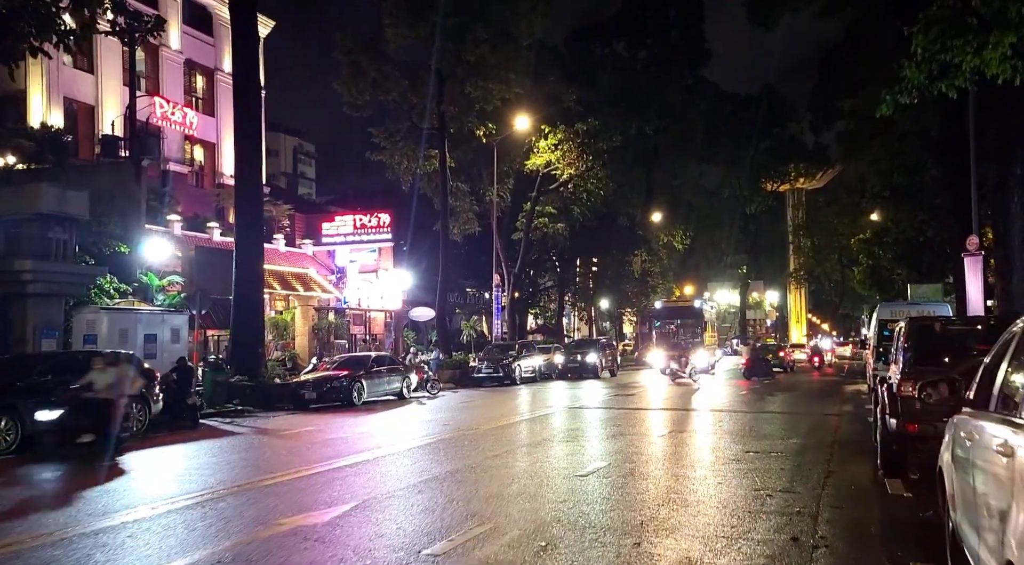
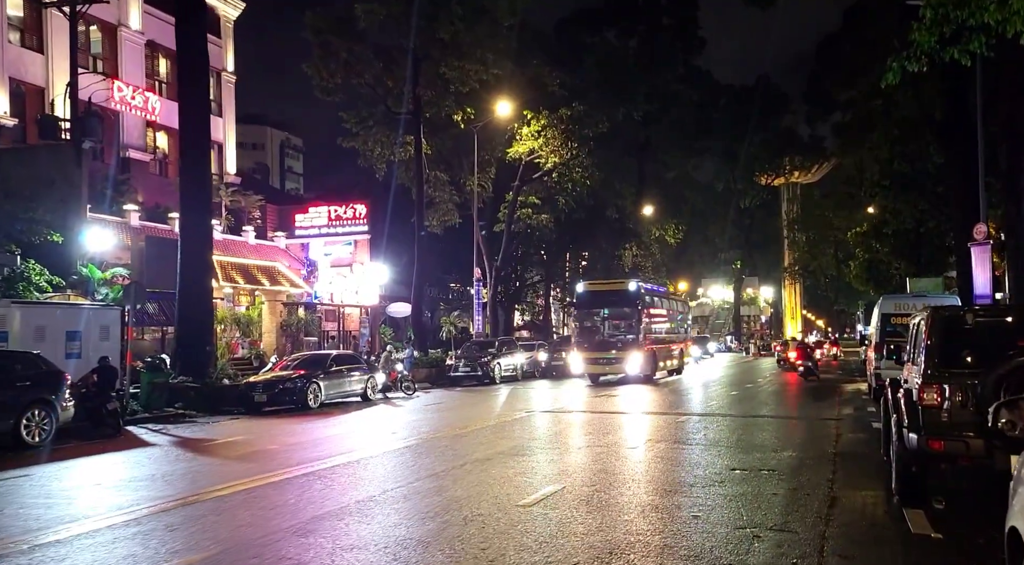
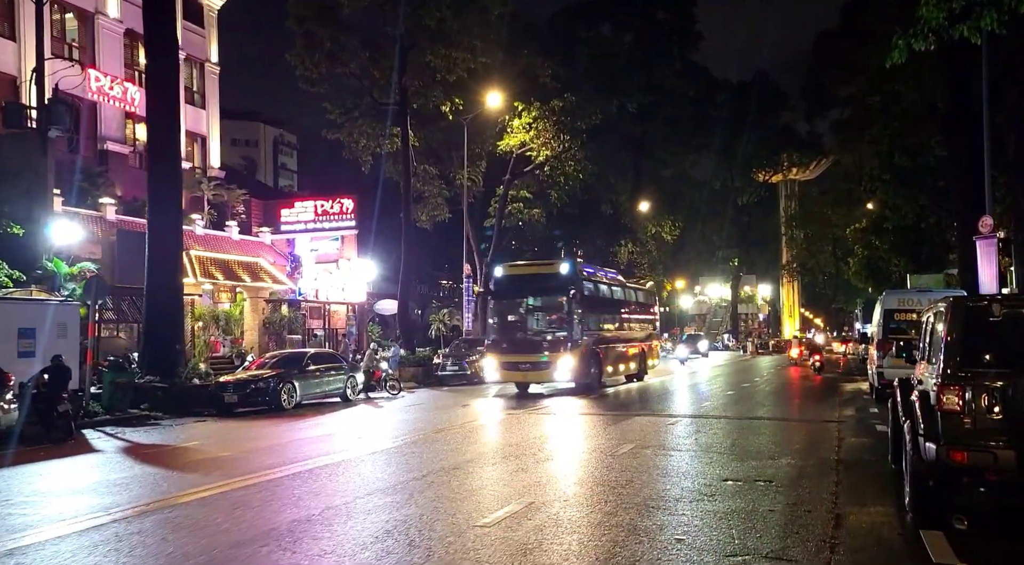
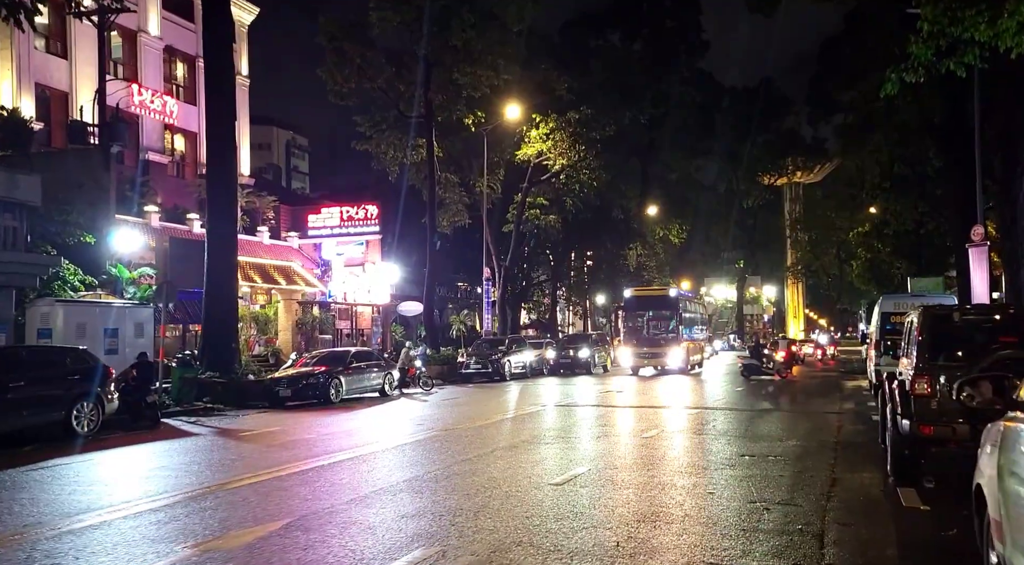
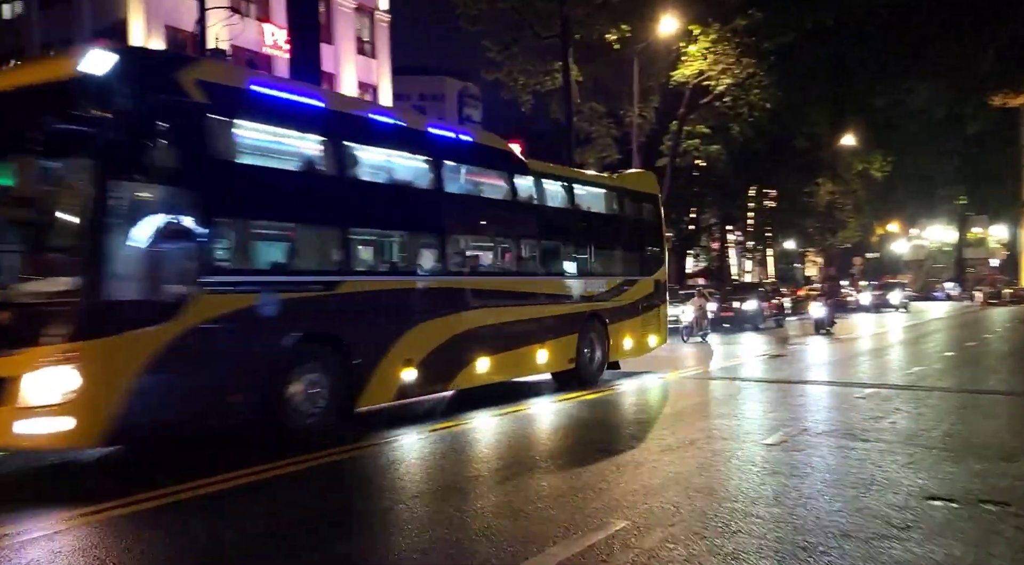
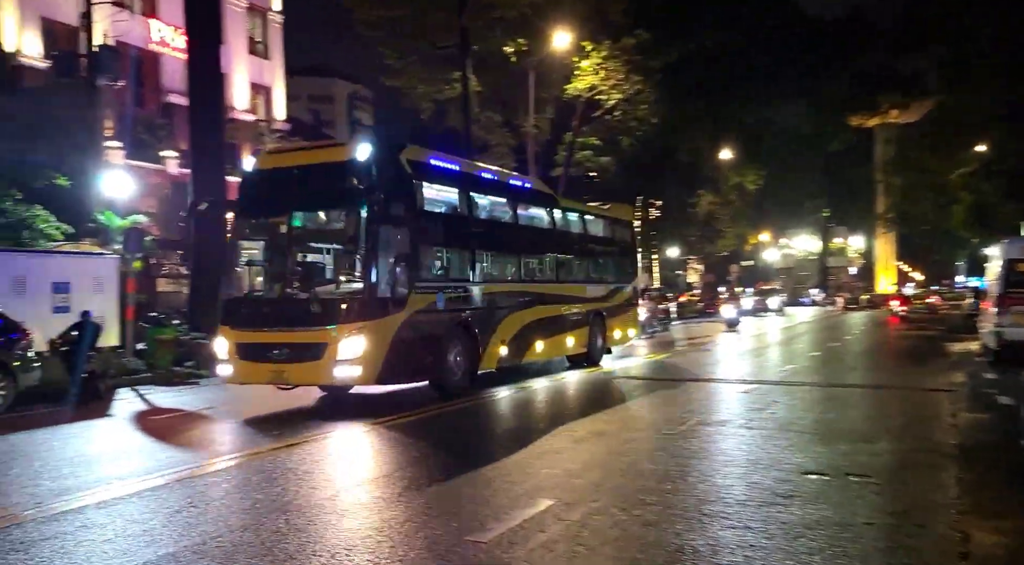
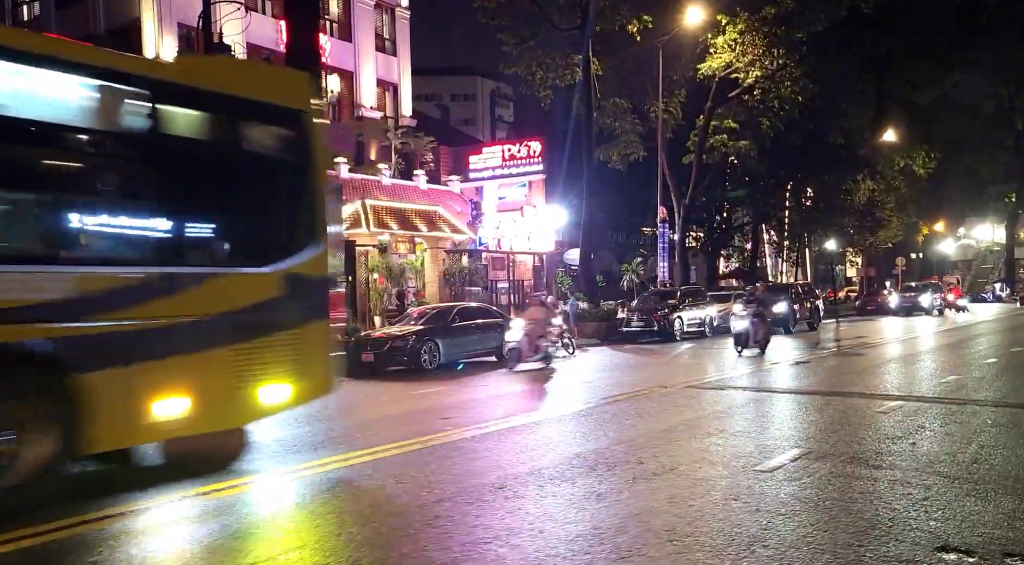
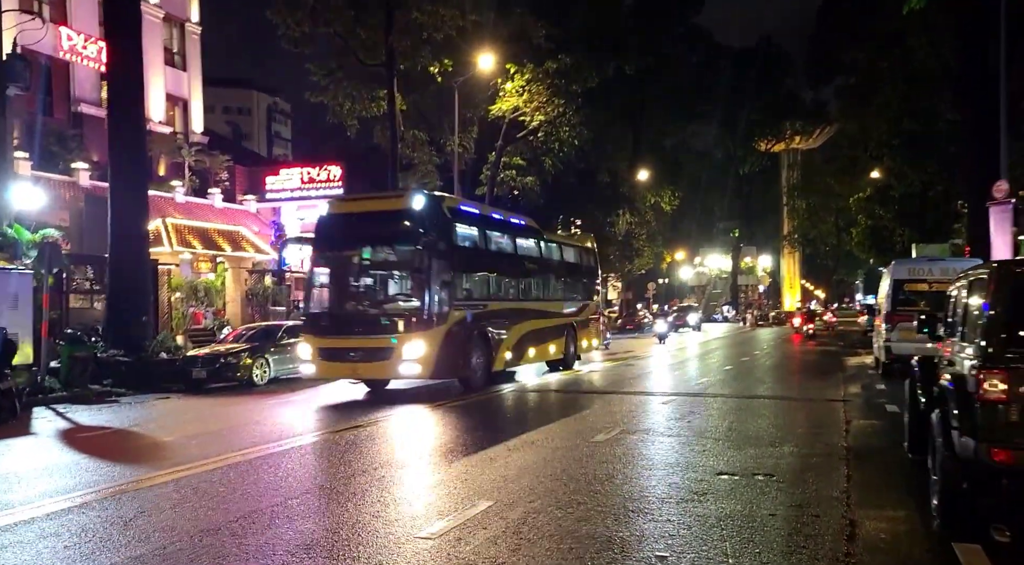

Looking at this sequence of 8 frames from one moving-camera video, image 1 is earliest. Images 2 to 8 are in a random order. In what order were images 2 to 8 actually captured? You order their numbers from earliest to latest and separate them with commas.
4, 2, 3, 8, 6, 5, 7
